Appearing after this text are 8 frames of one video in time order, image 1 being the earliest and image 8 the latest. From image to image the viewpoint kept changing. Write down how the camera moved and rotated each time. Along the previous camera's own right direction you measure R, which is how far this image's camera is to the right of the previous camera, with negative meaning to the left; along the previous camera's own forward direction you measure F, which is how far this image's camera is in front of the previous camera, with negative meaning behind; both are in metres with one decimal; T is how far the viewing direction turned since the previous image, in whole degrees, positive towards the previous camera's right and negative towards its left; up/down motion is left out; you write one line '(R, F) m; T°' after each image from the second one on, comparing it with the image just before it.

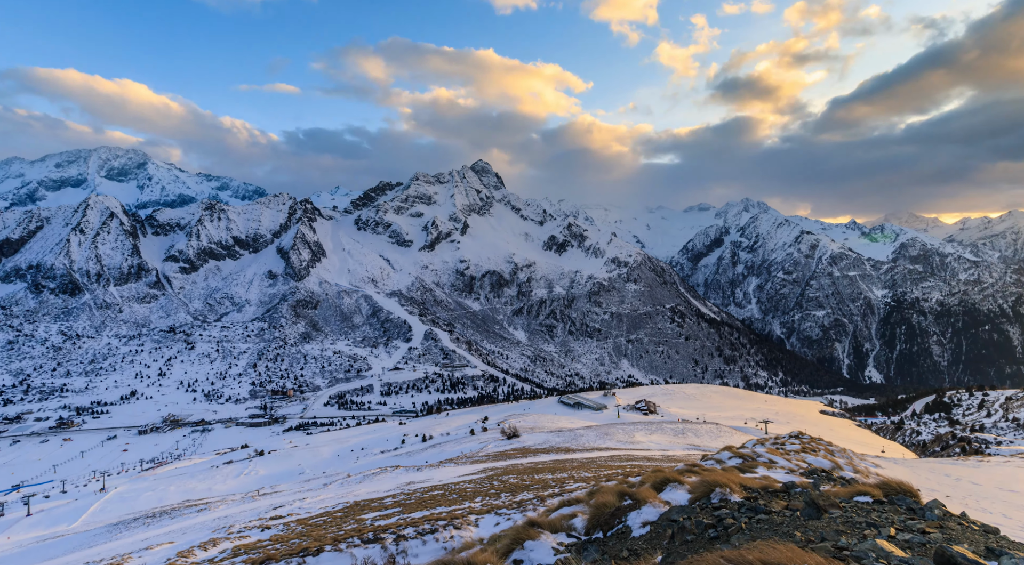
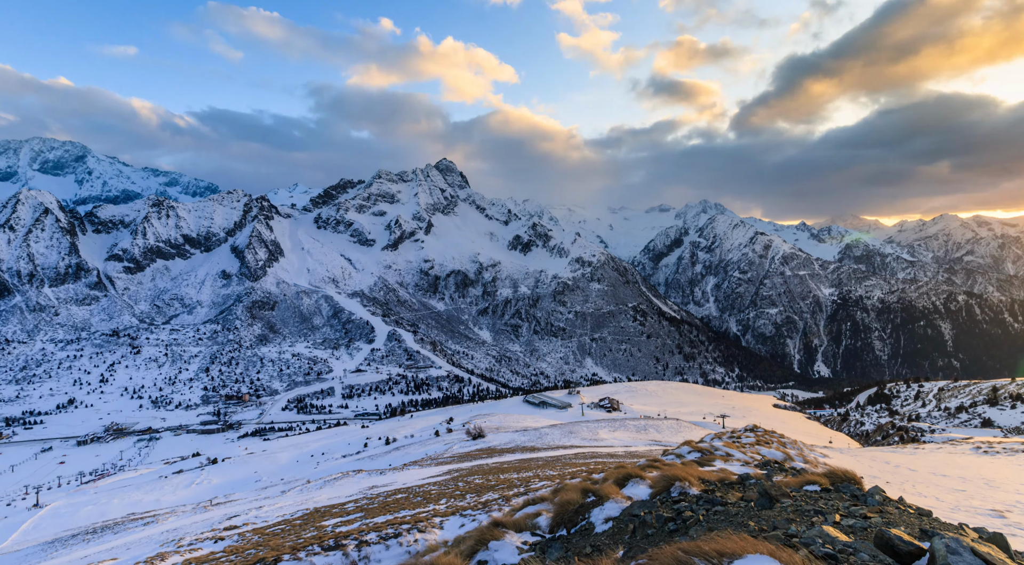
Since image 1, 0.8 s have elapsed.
(+0.1, -1.1) m; +3°
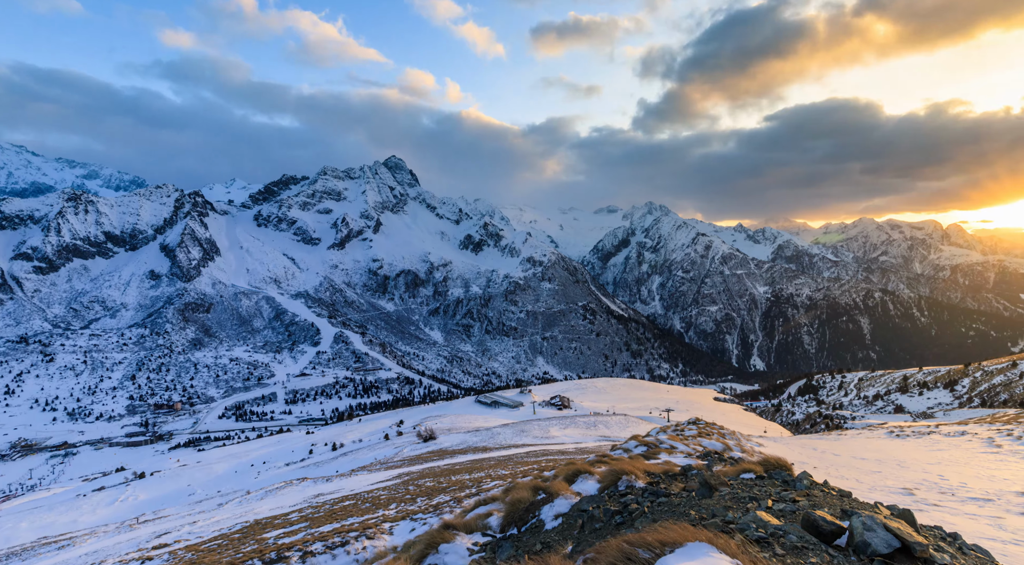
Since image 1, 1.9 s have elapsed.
(+0.1, -1.3) m; +5°
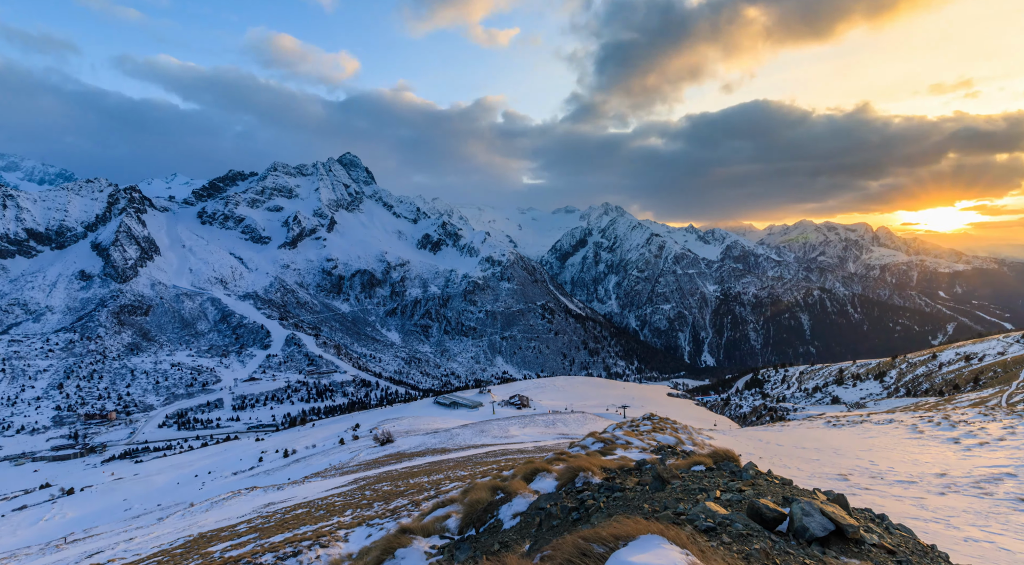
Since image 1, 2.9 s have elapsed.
(+0.1, -1.0) m; +4°
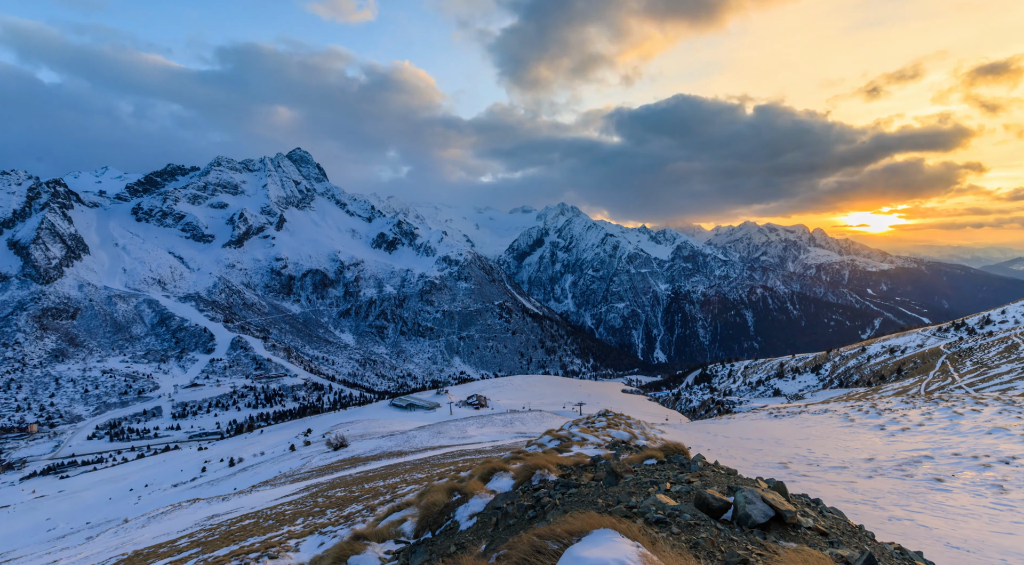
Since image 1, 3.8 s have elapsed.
(+0.1, -0.9) m; +4°
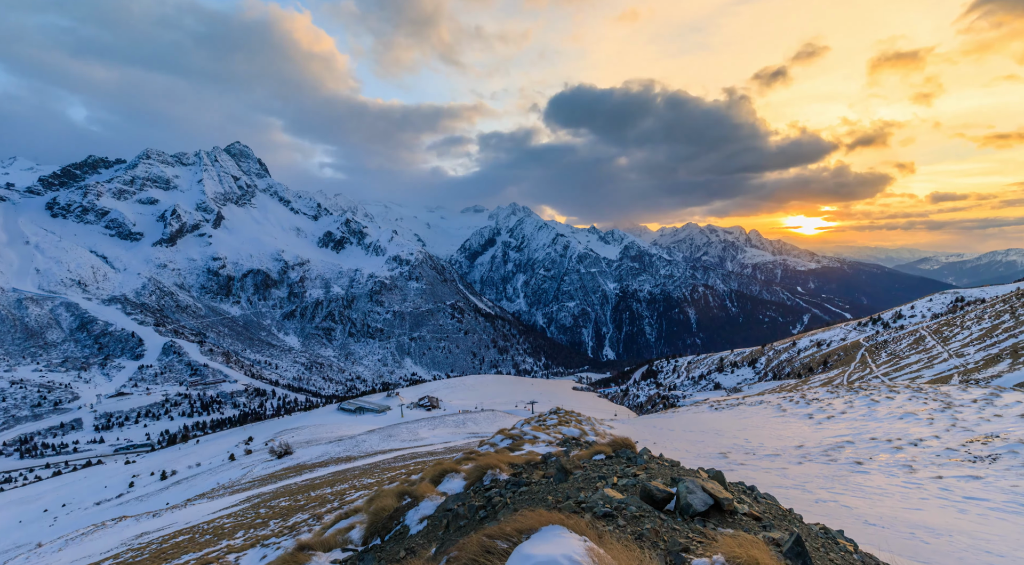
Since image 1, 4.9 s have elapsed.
(+0.1, -0.9) m; +5°
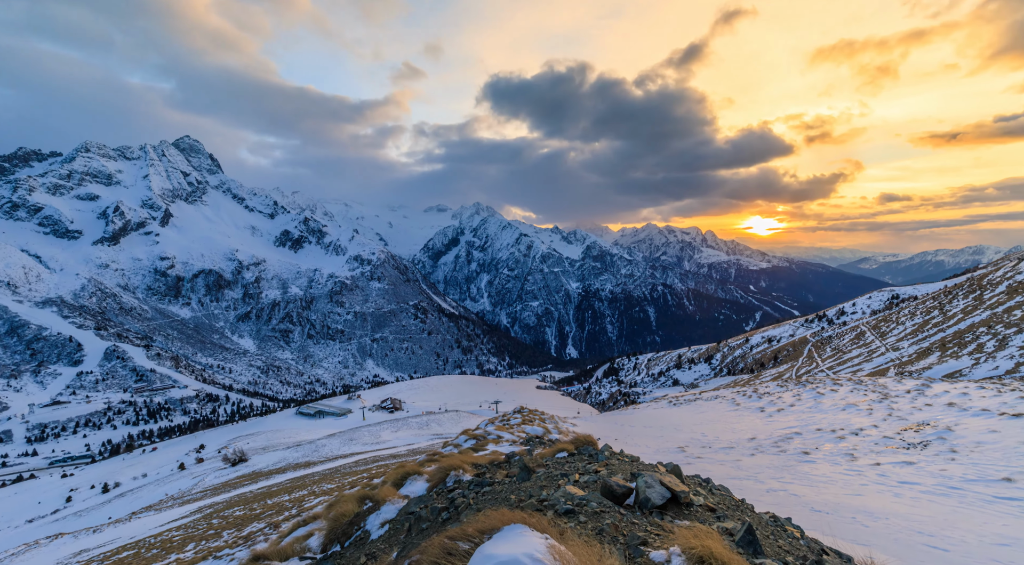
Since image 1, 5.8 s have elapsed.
(+0.1, -0.6) m; +3°
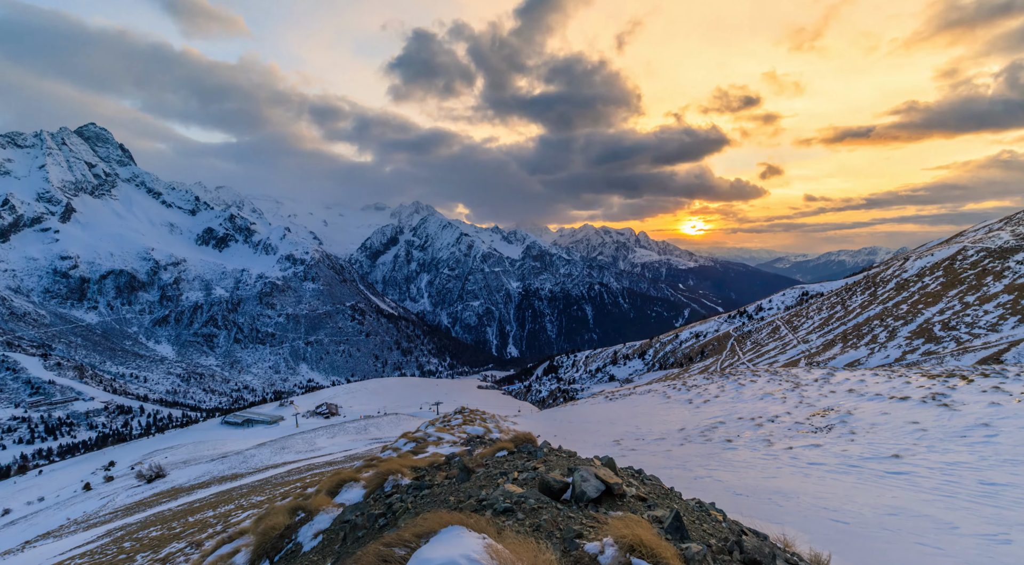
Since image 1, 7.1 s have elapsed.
(+0.1, -0.8) m; +6°
